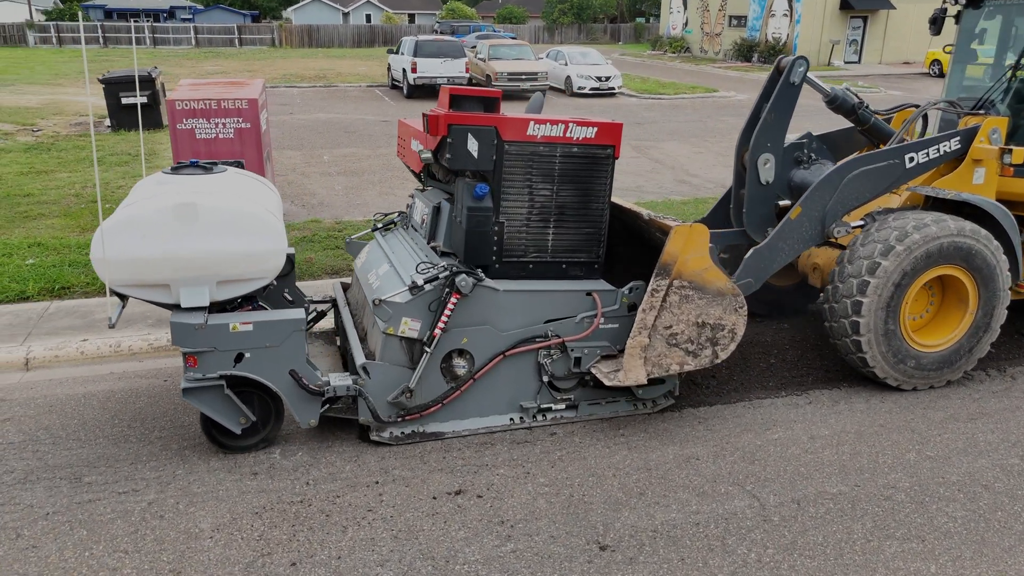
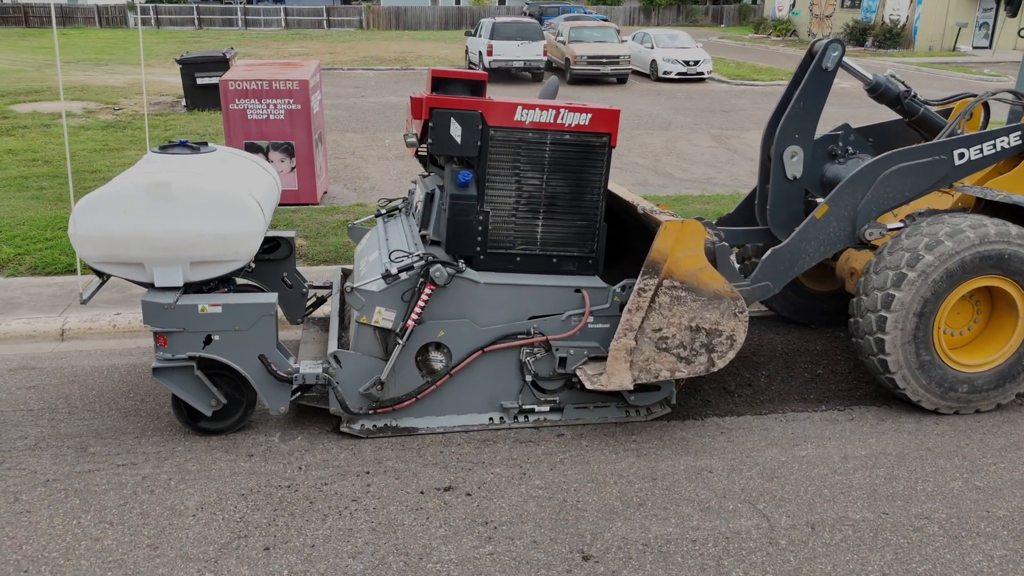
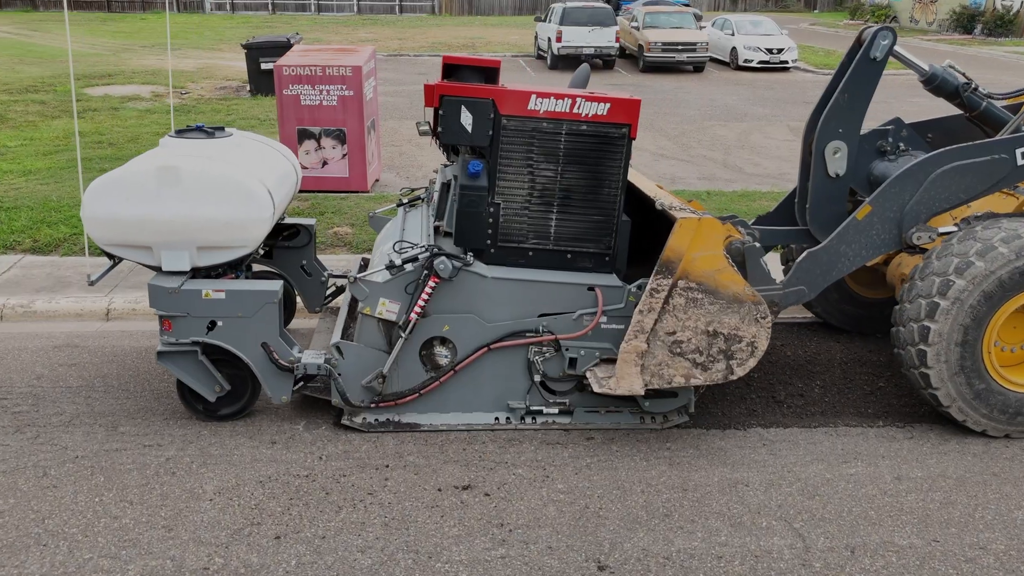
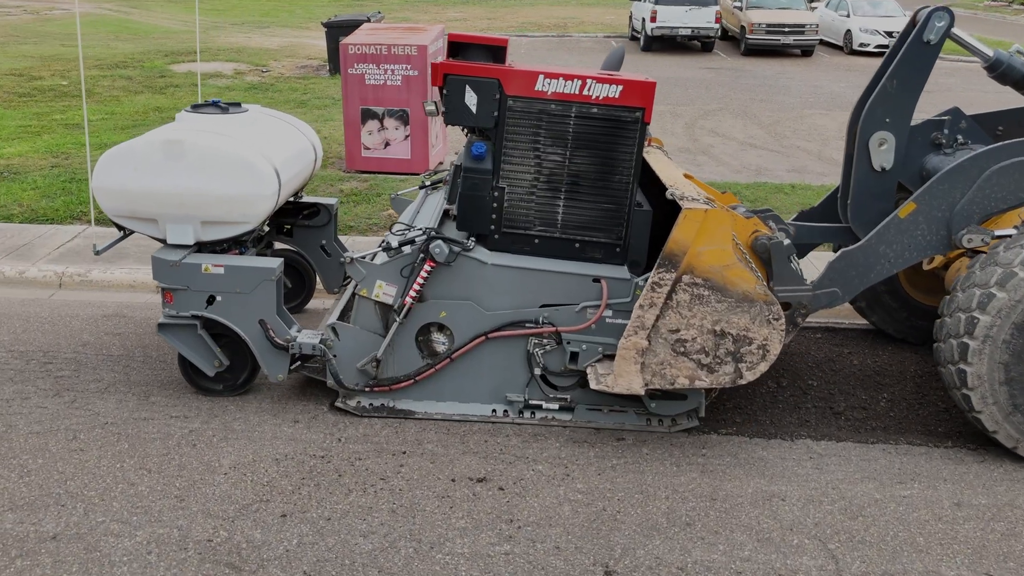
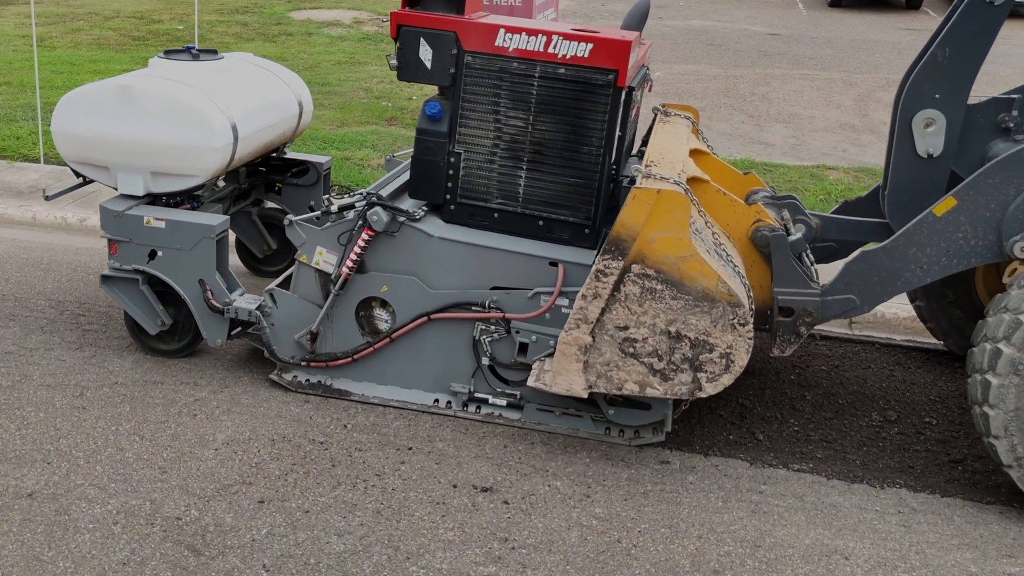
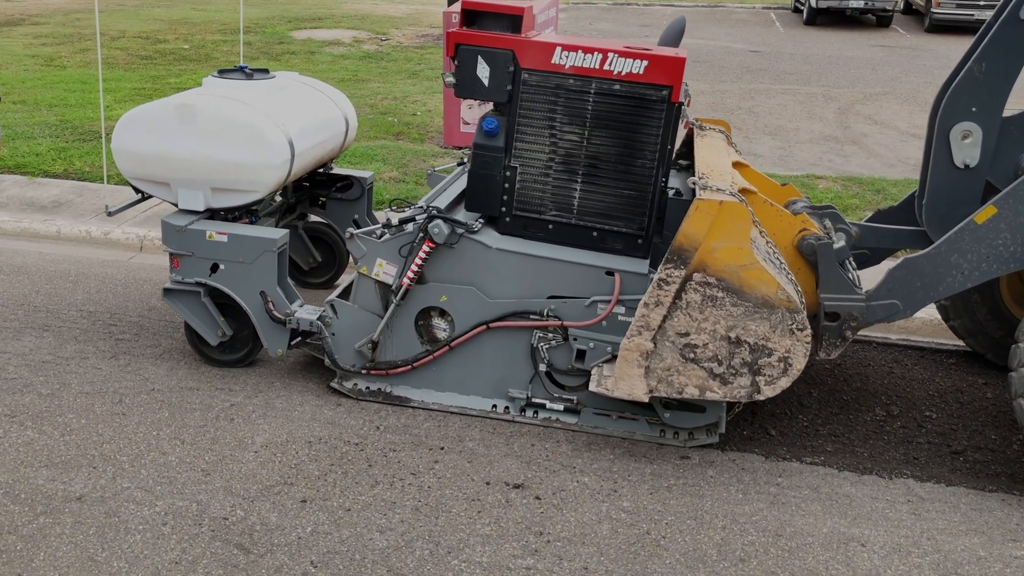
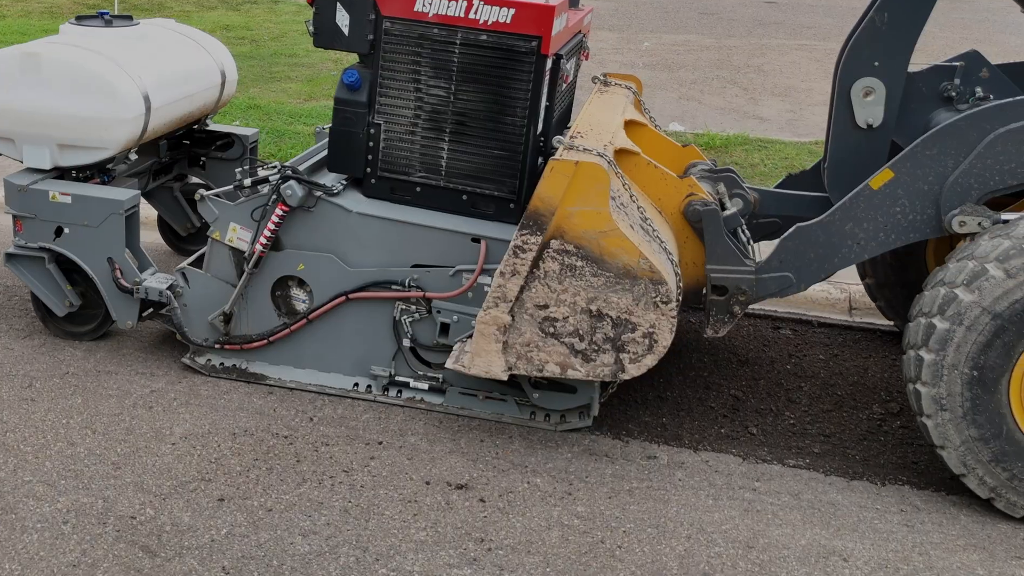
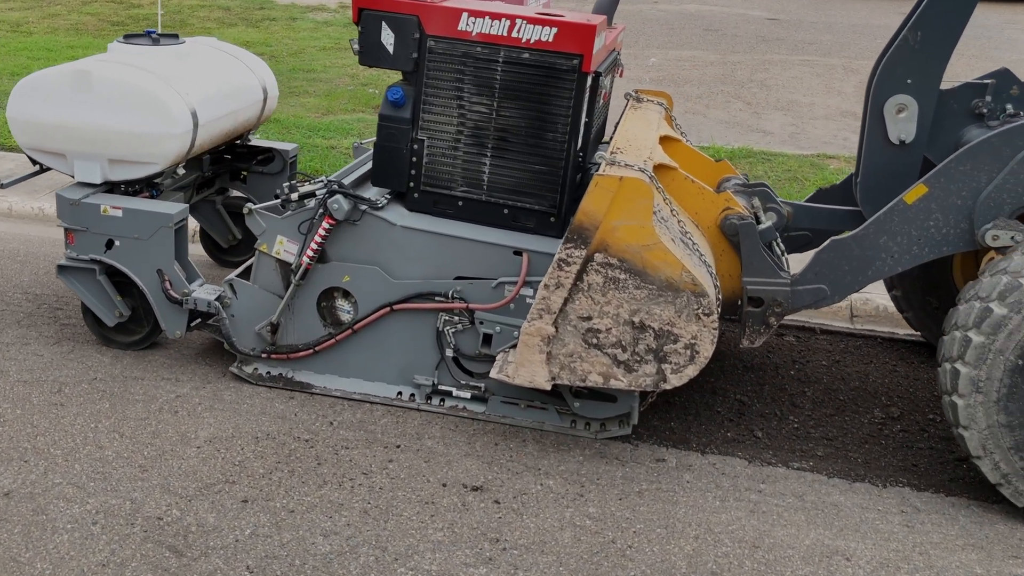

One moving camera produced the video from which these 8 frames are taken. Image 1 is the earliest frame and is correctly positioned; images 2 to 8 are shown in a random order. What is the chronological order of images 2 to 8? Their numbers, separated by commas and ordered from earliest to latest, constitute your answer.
2, 3, 4, 6, 5, 8, 7
